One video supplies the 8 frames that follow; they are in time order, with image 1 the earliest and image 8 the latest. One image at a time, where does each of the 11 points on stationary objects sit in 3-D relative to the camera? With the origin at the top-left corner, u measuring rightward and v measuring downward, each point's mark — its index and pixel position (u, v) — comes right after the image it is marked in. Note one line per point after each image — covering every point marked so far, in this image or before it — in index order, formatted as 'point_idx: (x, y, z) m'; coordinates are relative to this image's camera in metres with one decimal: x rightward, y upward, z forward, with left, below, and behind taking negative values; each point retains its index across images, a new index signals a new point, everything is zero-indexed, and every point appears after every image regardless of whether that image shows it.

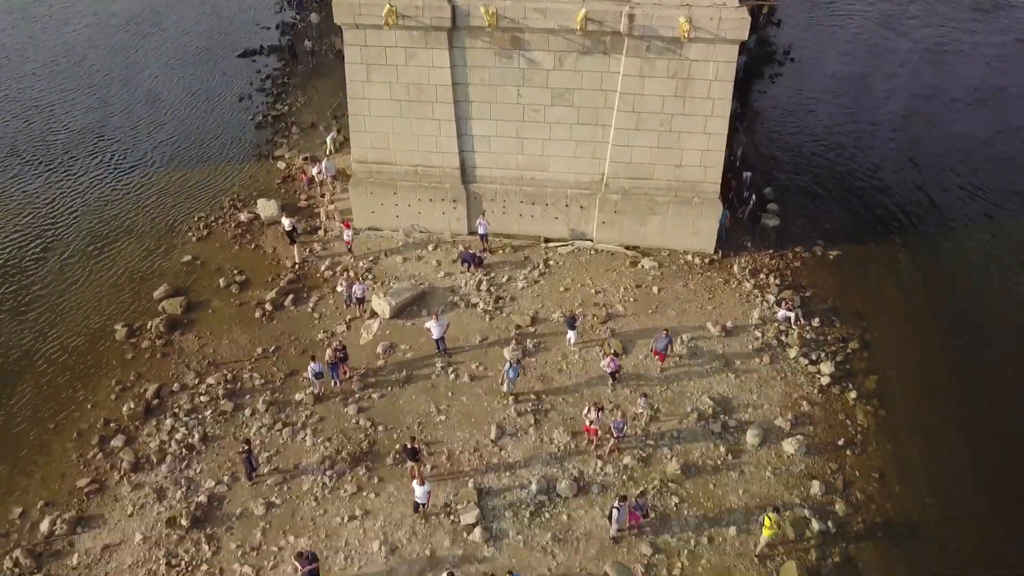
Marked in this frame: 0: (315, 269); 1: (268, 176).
0: (-3.7, +0.4, +16.7) m
1: (-5.3, +2.5, +19.5) m
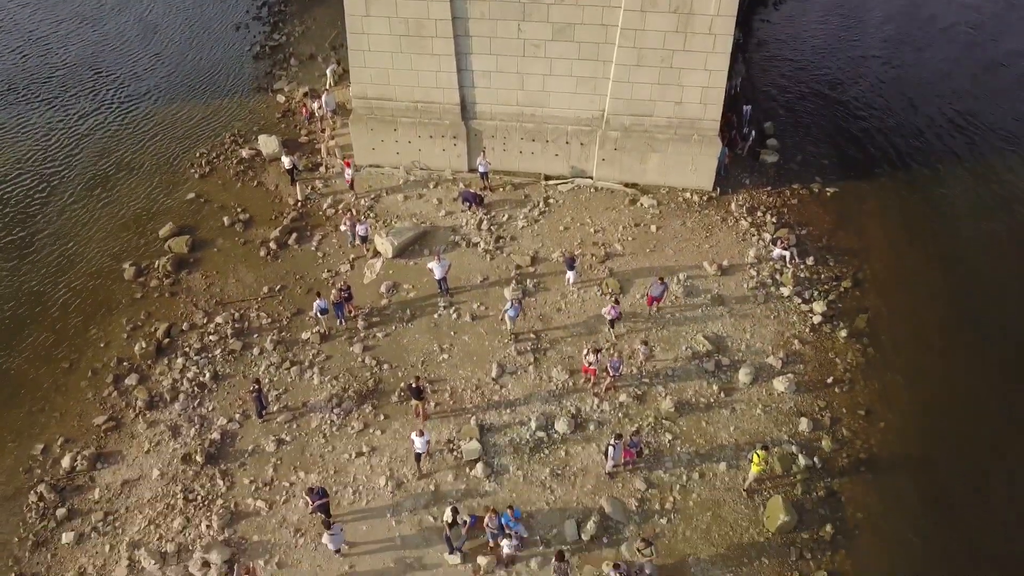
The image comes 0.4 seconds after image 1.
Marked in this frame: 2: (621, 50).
0: (-3.7, +1.6, +16.9) m
1: (-5.3, +3.9, +19.5) m
2: (+1.9, +4.1, +15.5) m
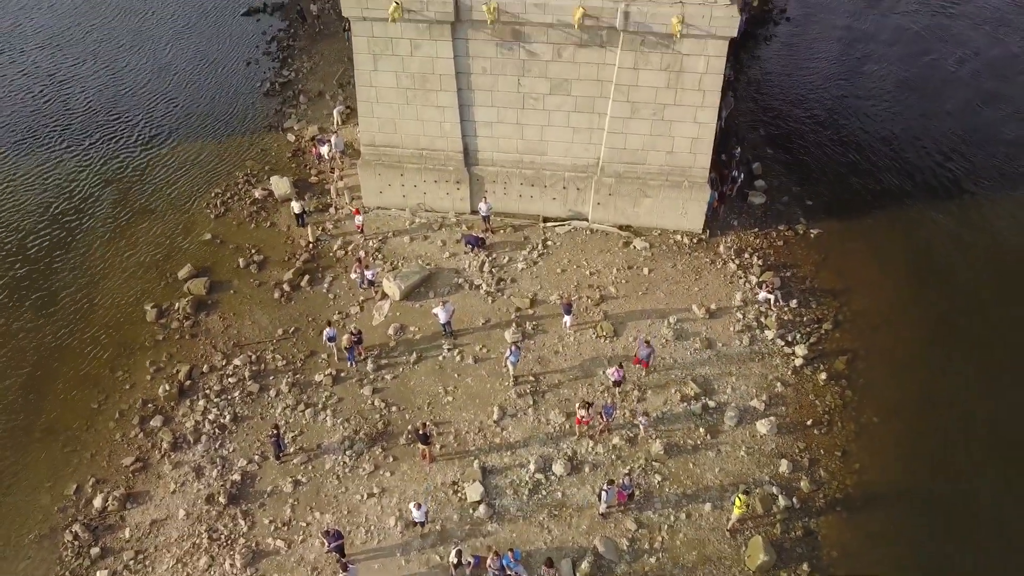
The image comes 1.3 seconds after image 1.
0: (-3.7, +0.8, +17.8) m
1: (-5.3, +3.2, +20.4) m
2: (+1.9, +3.4, +16.3) m
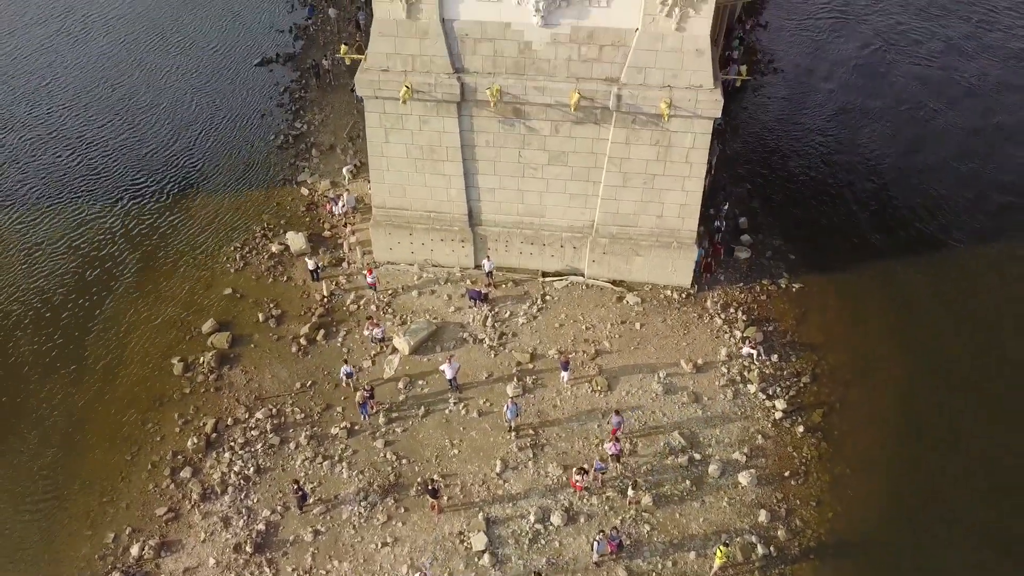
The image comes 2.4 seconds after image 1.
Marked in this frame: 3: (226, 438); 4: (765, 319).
0: (-3.7, -0.3, +19.1) m
1: (-5.3, +2.1, +21.7) m
2: (+1.9, +2.3, +17.6) m
3: (-5.3, -2.8, +16.4) m
4: (+5.3, -0.7, +18.8) m
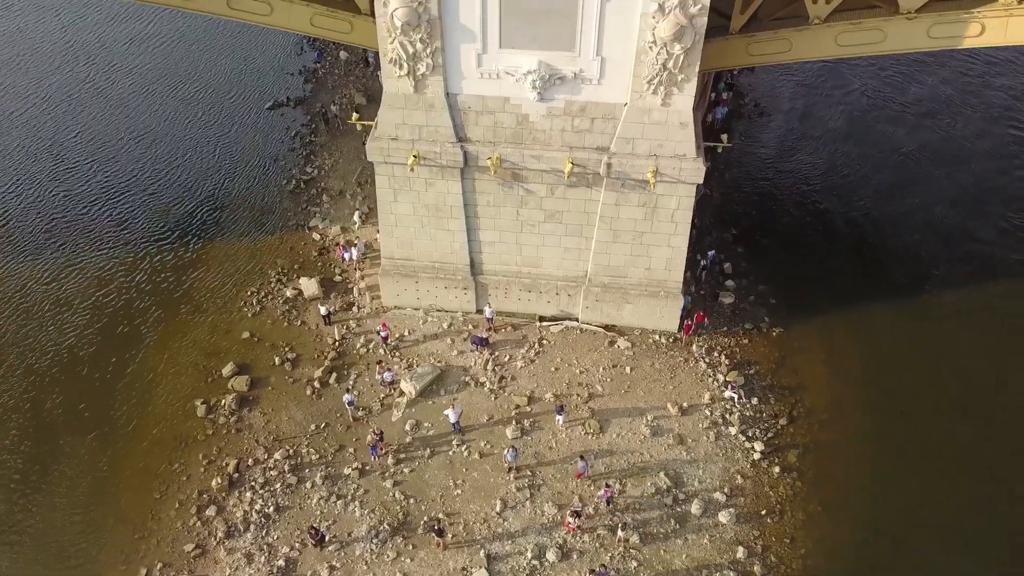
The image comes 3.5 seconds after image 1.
0: (-3.7, -1.3, +20.4) m
1: (-5.3, +1.0, +23.1) m
2: (+1.9, +1.2, +19.0) m
3: (-5.3, -3.8, +17.8) m
4: (+5.3, -1.7, +20.2) m
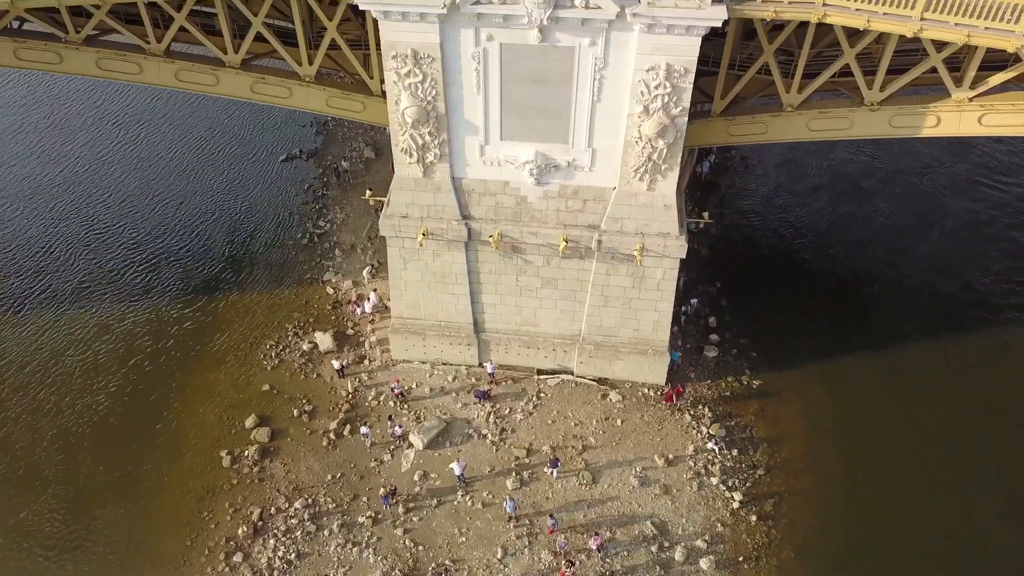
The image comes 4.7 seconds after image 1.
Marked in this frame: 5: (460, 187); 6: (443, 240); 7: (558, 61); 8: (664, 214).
0: (-3.7, -2.8, +22.2) m
1: (-5.3, -0.4, +24.8) m
2: (+1.9, -0.2, +20.7) m
3: (-5.3, -5.2, +19.5) m
4: (+5.3, -3.1, +21.9) m
5: (-1.1, +2.2, +19.2) m
6: (-1.6, +1.1, +19.9) m
7: (+0.9, +4.2, +16.6) m
8: (+3.2, +1.6, +18.7) m
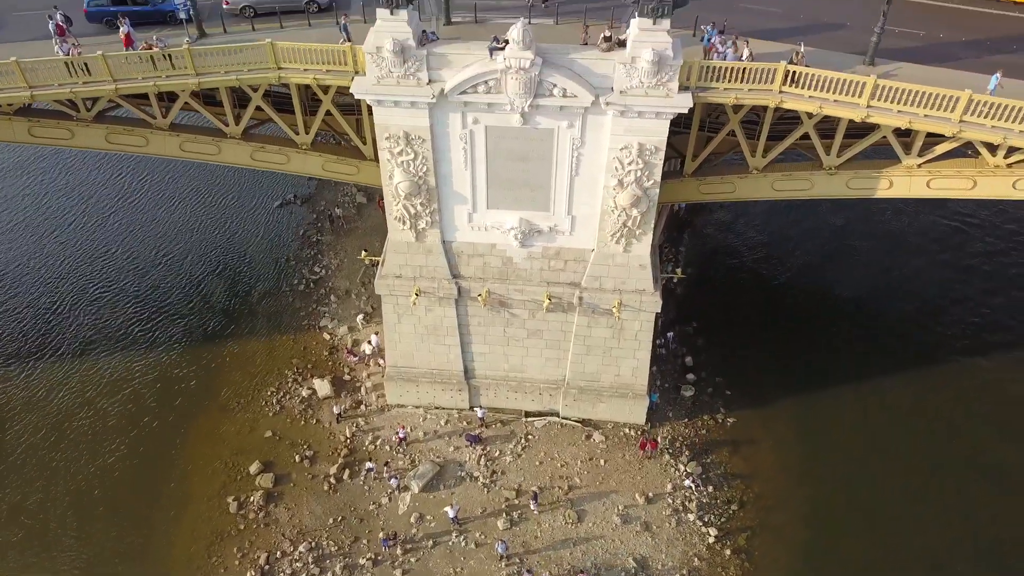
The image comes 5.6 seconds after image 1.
0: (-4.0, -4.1, +23.5) m
1: (-5.7, -1.8, +26.1) m
2: (+1.6, -1.4, +22.1) m
3: (-5.5, -6.6, +20.8) m
4: (+5.0, -4.3, +23.3) m
5: (-1.4, +0.9, +20.5) m
6: (-1.9, -0.2, +21.3) m
7: (+0.5, +3.0, +18.0) m
8: (+2.9, +0.4, +20.2) m
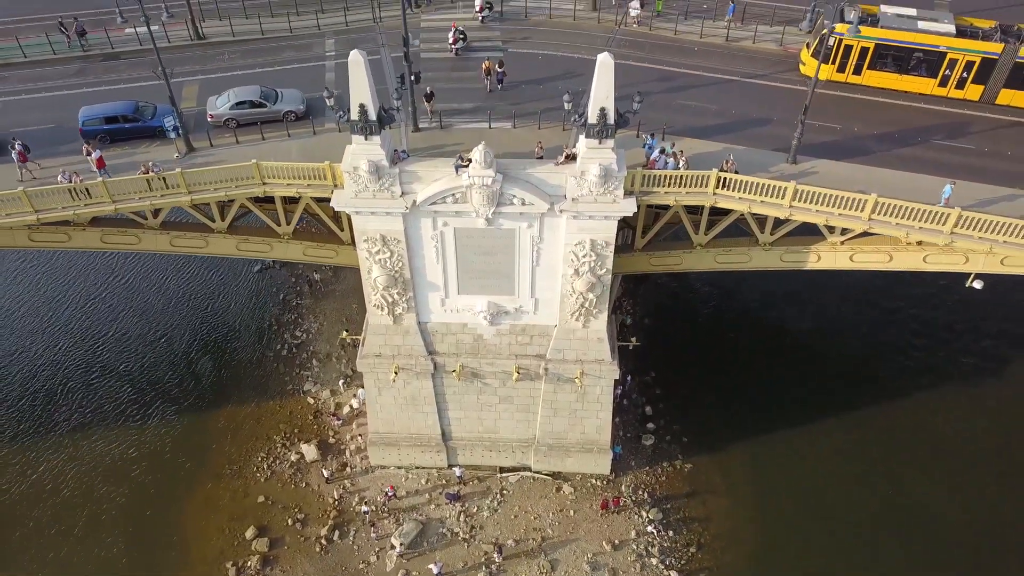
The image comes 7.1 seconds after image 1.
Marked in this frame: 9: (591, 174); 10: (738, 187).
0: (-4.6, -6.2, +25.3) m
1: (-6.5, -3.9, +27.9) m
2: (+0.9, -3.3, +24.2) m
3: (-6.0, -8.7, +22.5) m
4: (+4.4, -6.0, +25.5) m
5: (-2.2, -1.1, +22.5) m
6: (-2.6, -2.2, +23.2) m
7: (-0.2, +1.1, +20.0) m
8: (+2.1, -1.4, +22.3) m
9: (+1.6, +2.3, +18.1) m
10: (+4.8, +2.1, +18.7) m
